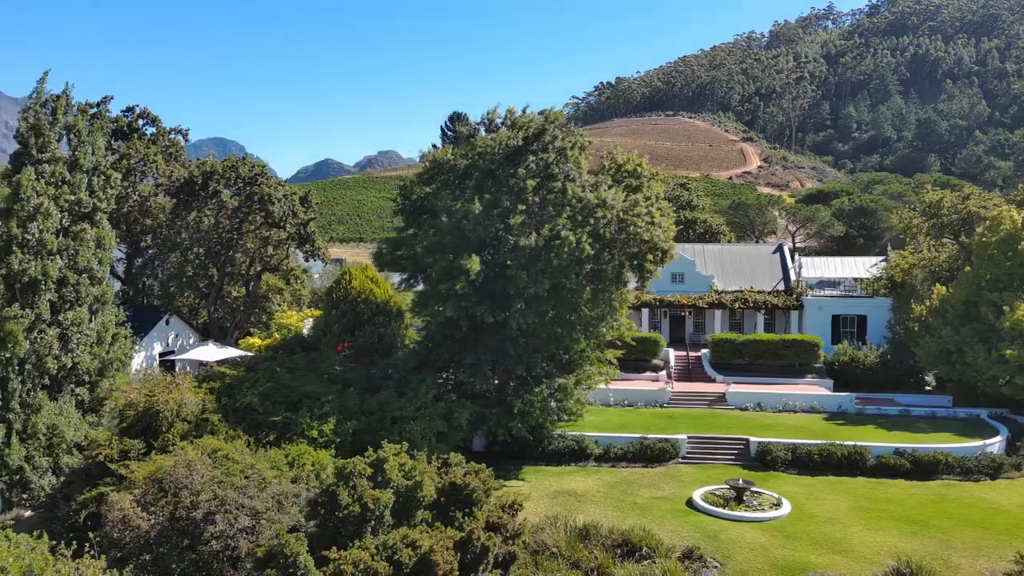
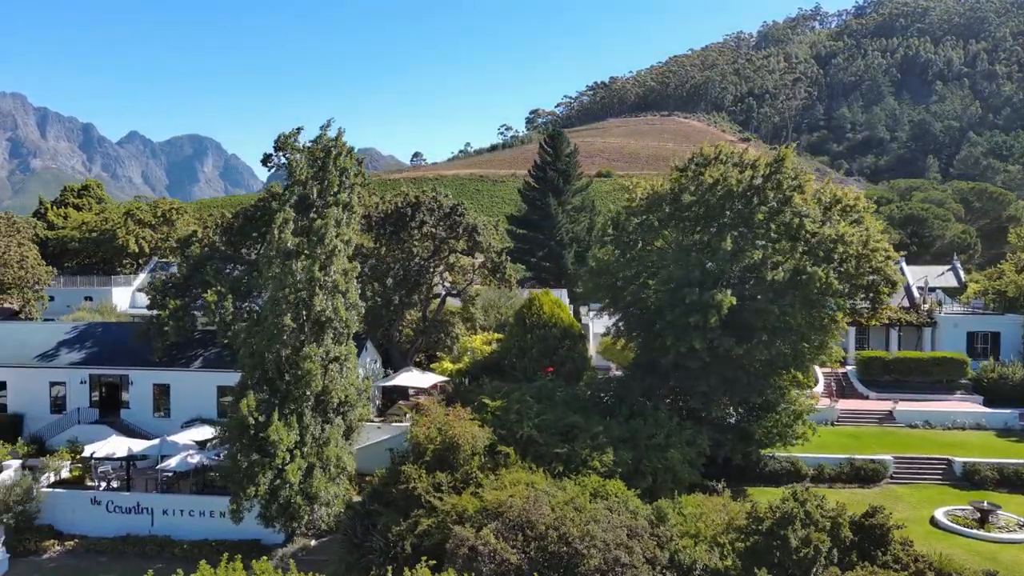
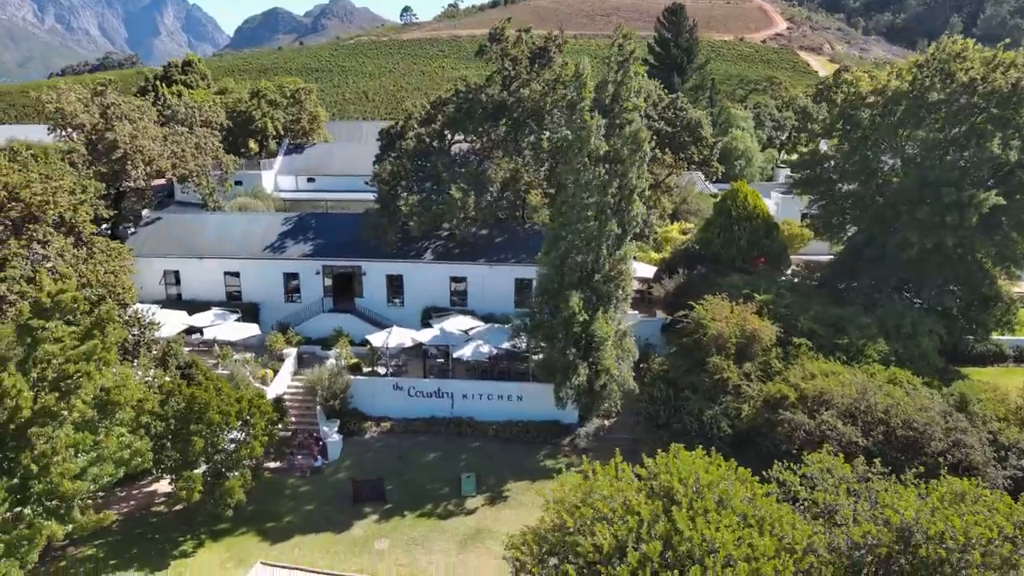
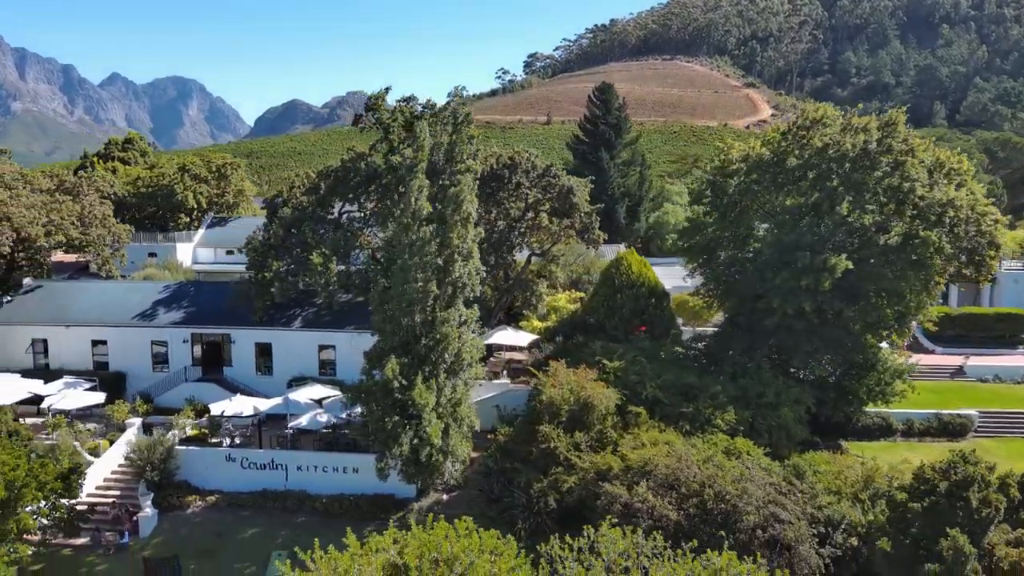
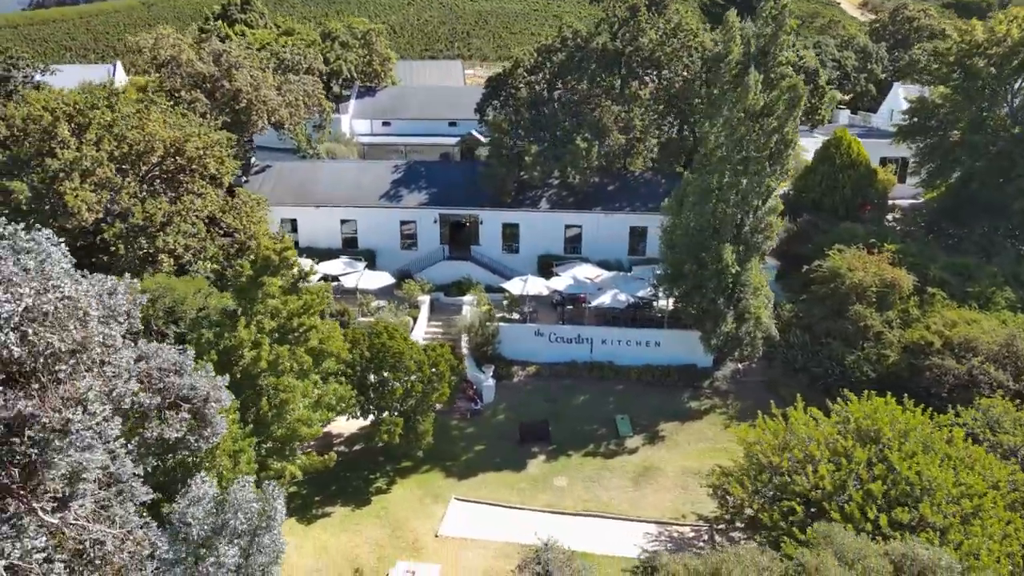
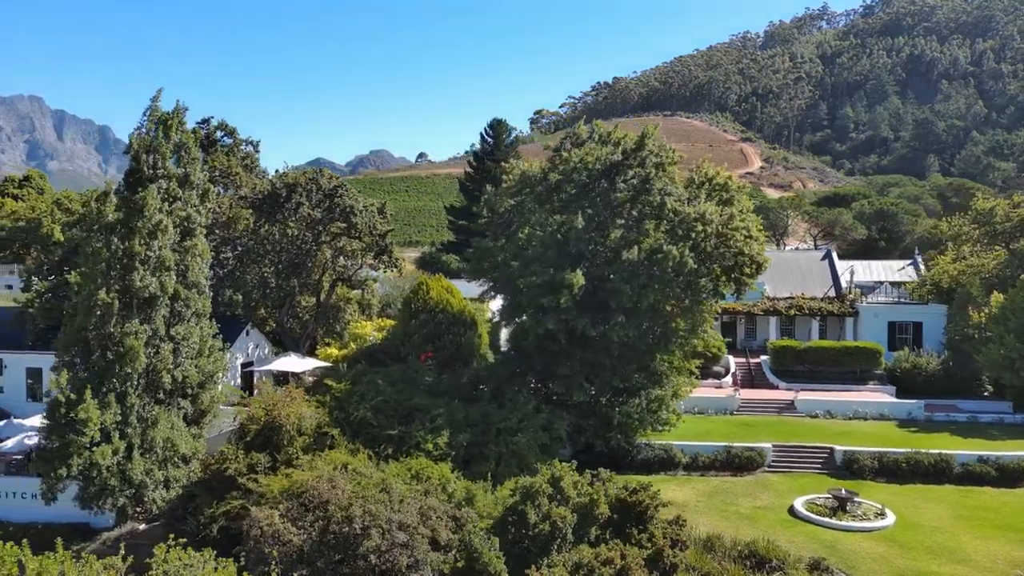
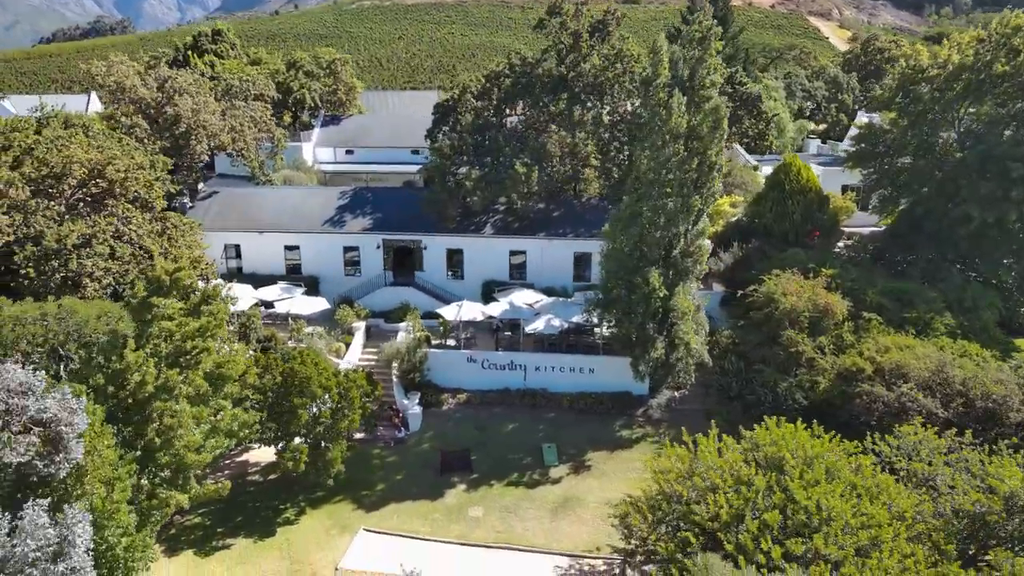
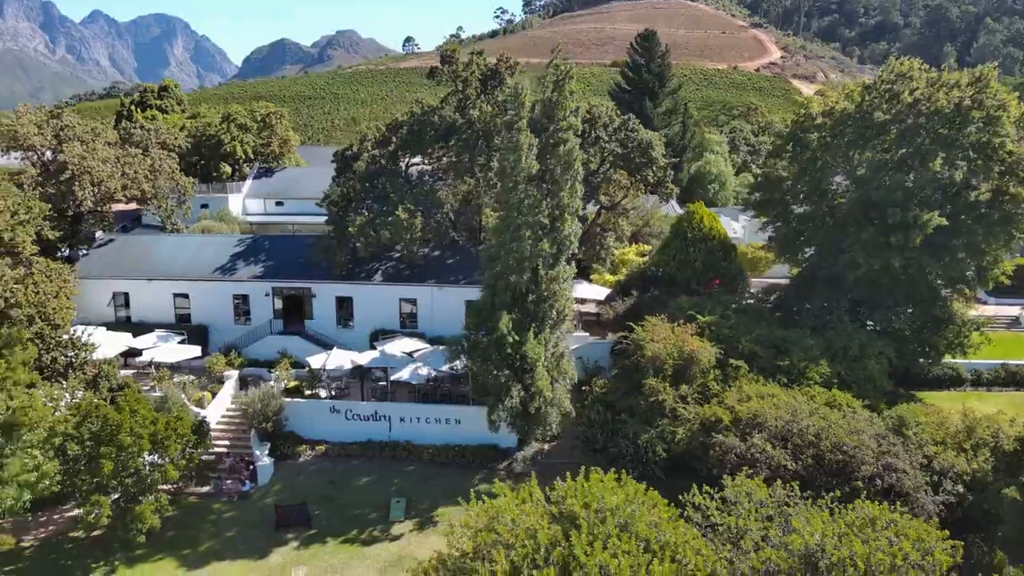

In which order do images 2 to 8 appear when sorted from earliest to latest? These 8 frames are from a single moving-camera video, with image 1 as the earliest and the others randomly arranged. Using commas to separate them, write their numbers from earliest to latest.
6, 2, 4, 8, 3, 7, 5
